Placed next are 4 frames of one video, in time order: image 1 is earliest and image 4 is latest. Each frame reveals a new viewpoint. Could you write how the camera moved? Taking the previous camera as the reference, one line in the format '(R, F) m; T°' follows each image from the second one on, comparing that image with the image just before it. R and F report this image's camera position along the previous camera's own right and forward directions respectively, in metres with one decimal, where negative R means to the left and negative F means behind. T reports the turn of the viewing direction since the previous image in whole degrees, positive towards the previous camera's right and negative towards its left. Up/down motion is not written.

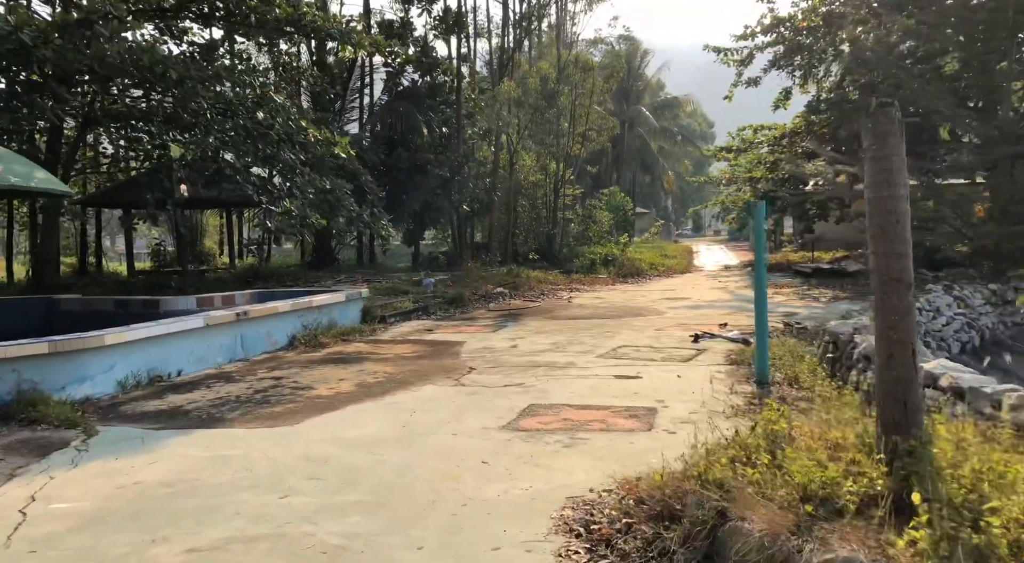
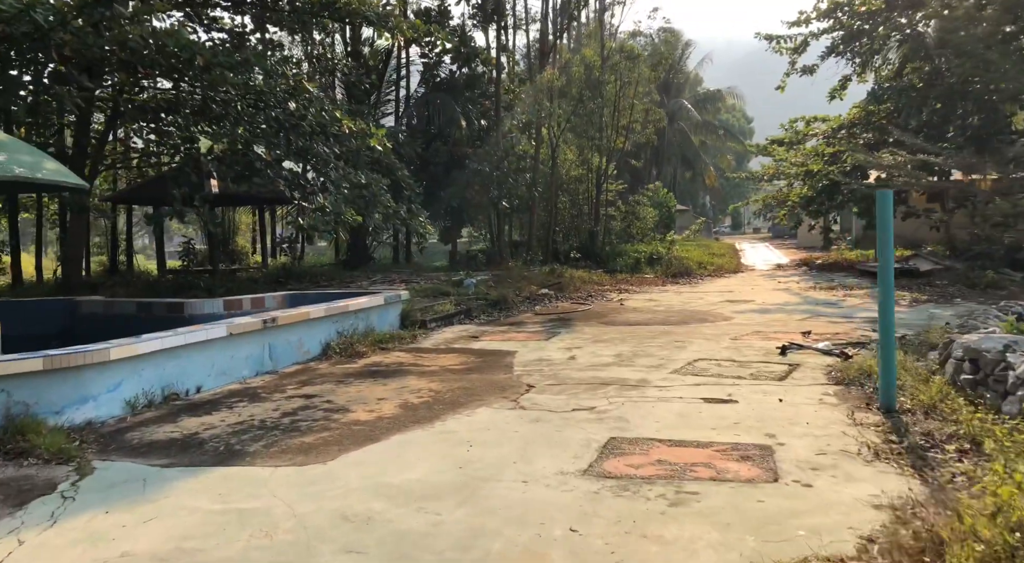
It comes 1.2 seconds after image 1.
(-0.2, +0.9) m; -2°
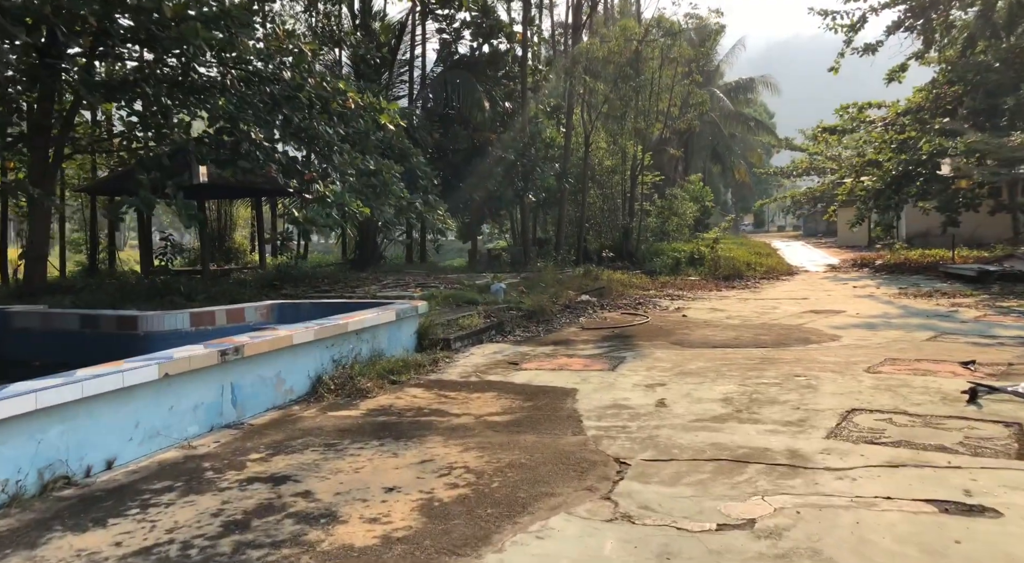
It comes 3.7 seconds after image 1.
(-0.3, +2.2) m; -1°
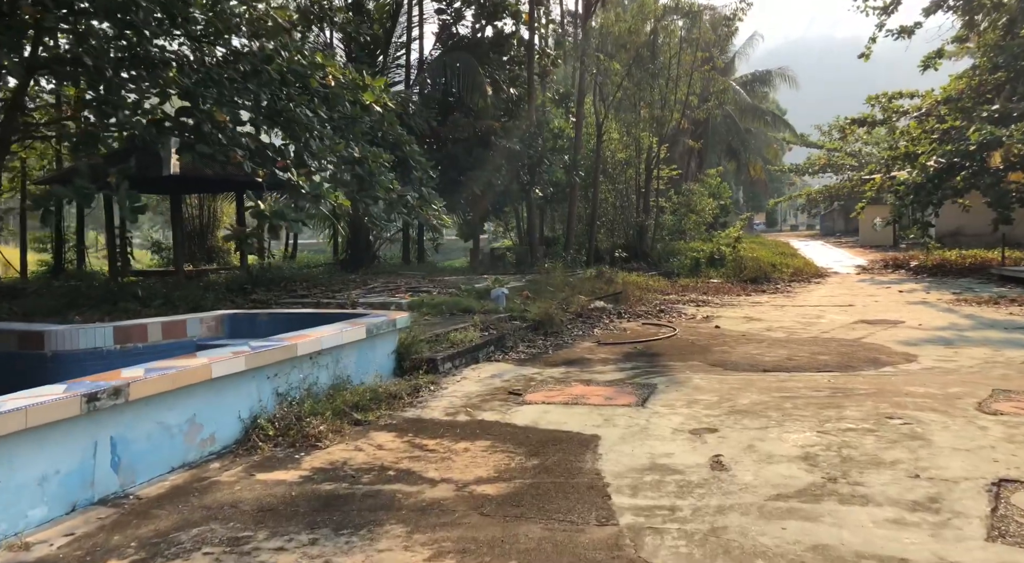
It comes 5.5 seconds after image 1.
(0.0, +1.5) m; 0°
